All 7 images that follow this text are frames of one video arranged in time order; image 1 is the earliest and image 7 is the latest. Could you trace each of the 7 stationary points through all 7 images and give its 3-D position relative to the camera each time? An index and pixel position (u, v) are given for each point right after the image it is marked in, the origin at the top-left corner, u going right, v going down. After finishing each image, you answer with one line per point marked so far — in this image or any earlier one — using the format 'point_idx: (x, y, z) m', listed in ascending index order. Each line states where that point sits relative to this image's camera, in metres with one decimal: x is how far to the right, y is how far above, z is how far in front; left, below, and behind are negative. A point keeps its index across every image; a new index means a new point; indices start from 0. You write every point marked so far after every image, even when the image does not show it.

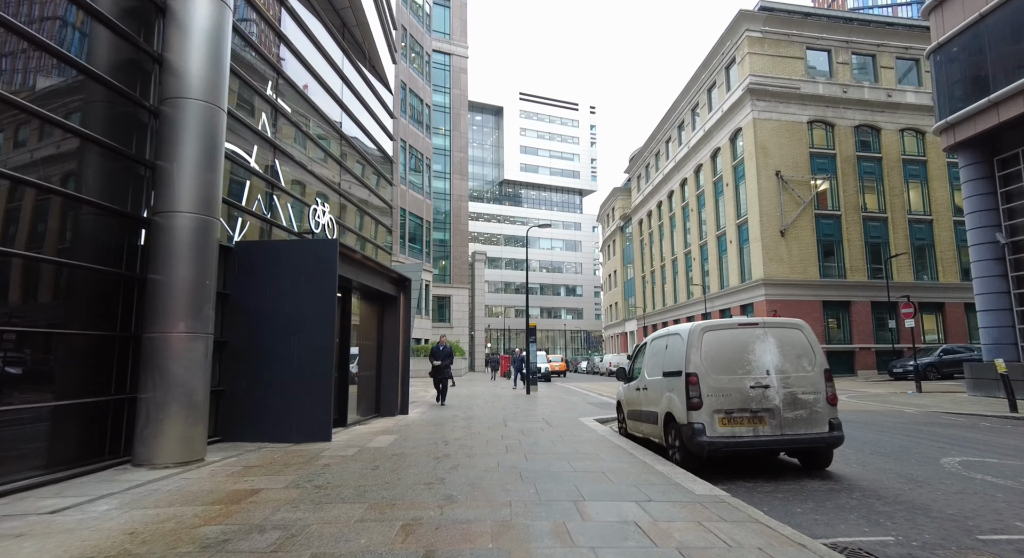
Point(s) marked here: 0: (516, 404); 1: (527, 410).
0: (+0.1, -3.7, +15.7) m
1: (+0.4, -3.4, +13.6) m
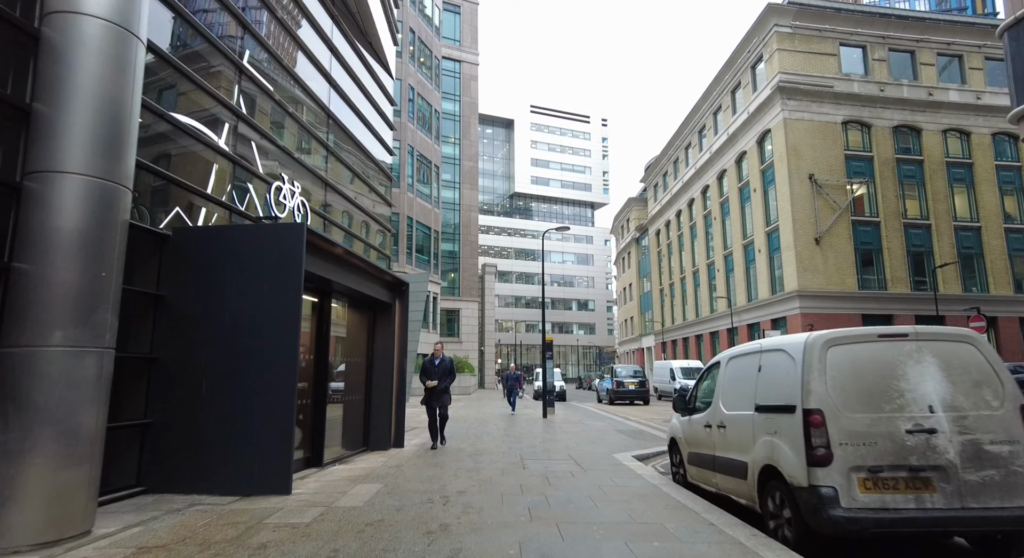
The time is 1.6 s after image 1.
0: (+0.5, -3.9, +13.5) m
1: (+0.8, -3.5, +11.4) m
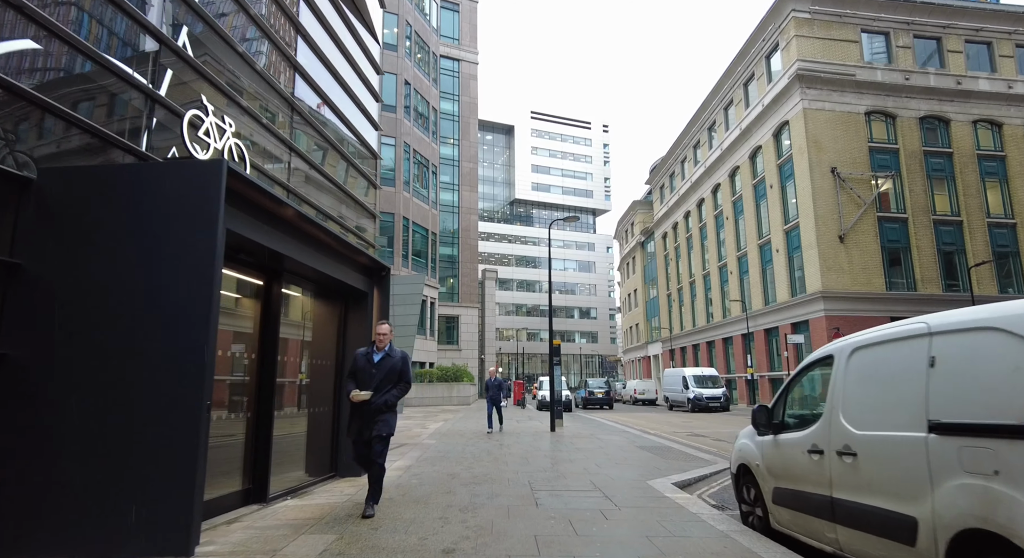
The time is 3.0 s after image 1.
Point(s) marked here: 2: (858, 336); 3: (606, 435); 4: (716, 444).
0: (+0.6, -3.7, +11.4) m
1: (+0.8, -3.3, +9.4) m
2: (+2.5, -0.4, +3.8) m
3: (+2.7, -4.5, +15.1) m
4: (+5.1, -4.1, +13.4) m
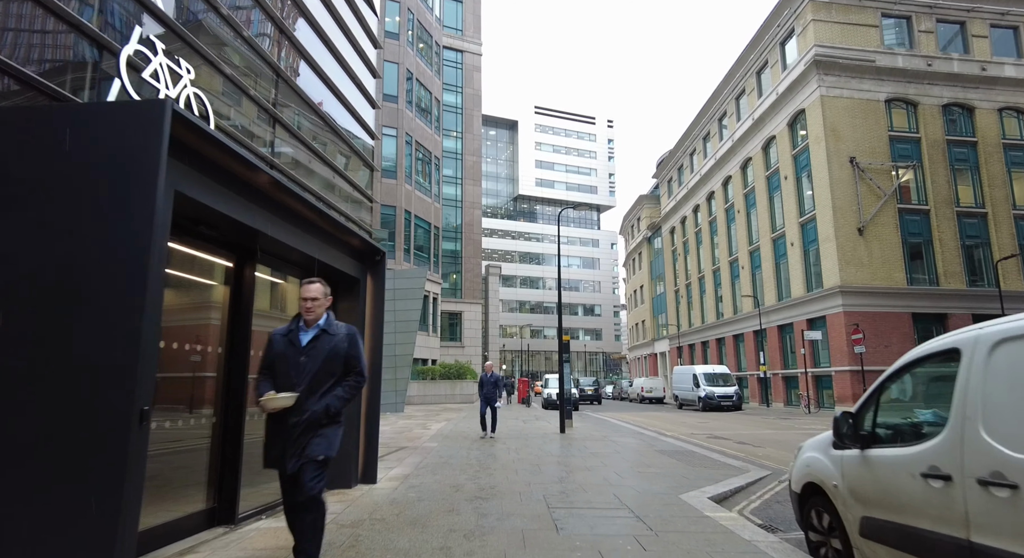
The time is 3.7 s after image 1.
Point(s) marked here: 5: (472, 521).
0: (+0.8, -3.5, +10.5) m
1: (+1.0, -3.1, +8.4) m
2: (+2.6, -0.2, +2.9) m
3: (+2.9, -4.2, +14.2) m
4: (+5.3, -3.9, +12.4) m
5: (-0.4, -2.4, +5.4) m
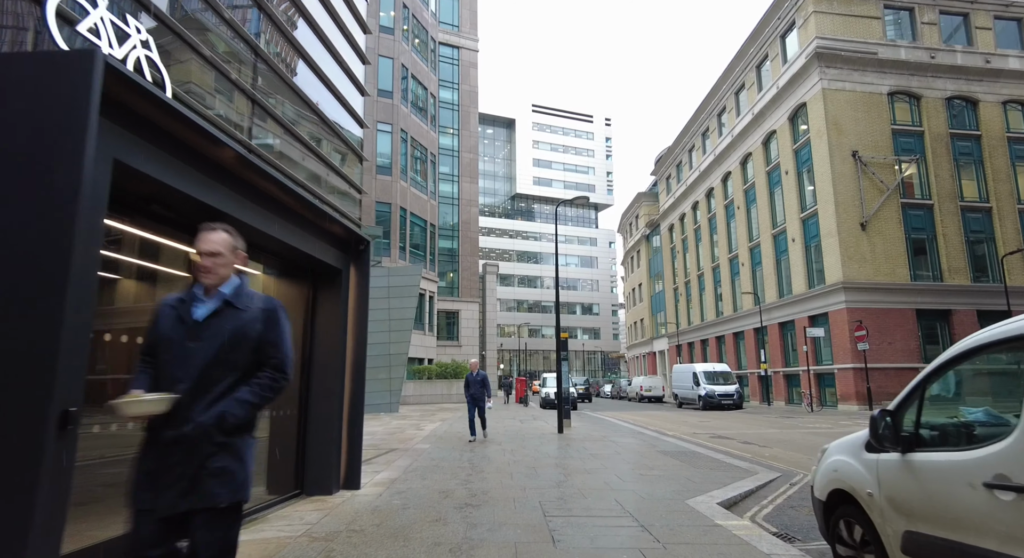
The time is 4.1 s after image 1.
0: (+0.7, -3.3, +10.0) m
1: (+0.9, -2.9, +7.9) m
2: (+2.6, -0.1, +2.4) m
3: (+2.8, -4.1, +13.7) m
4: (+5.2, -3.8, +11.9) m
5: (-0.5, -2.3, +4.9) m
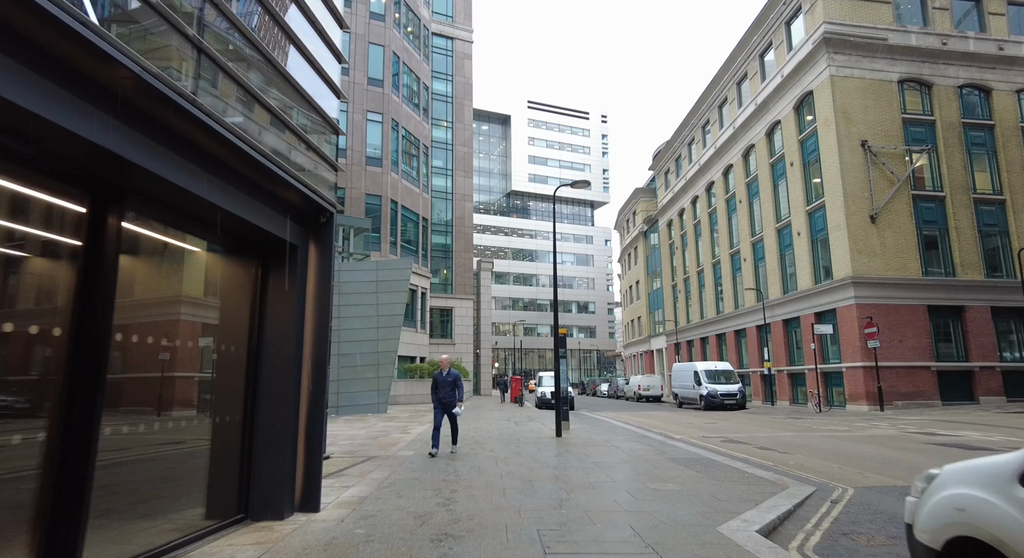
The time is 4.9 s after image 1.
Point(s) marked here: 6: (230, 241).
0: (+0.6, -3.1, +8.8) m
1: (+0.8, -2.7, +6.8) m
2: (+2.5, +0.1, +1.2) m
3: (+2.6, -3.9, +12.5) m
4: (+5.1, -3.5, +10.8) m
5: (-0.6, -2.1, +3.8) m
6: (-2.8, +0.4, +5.3) m
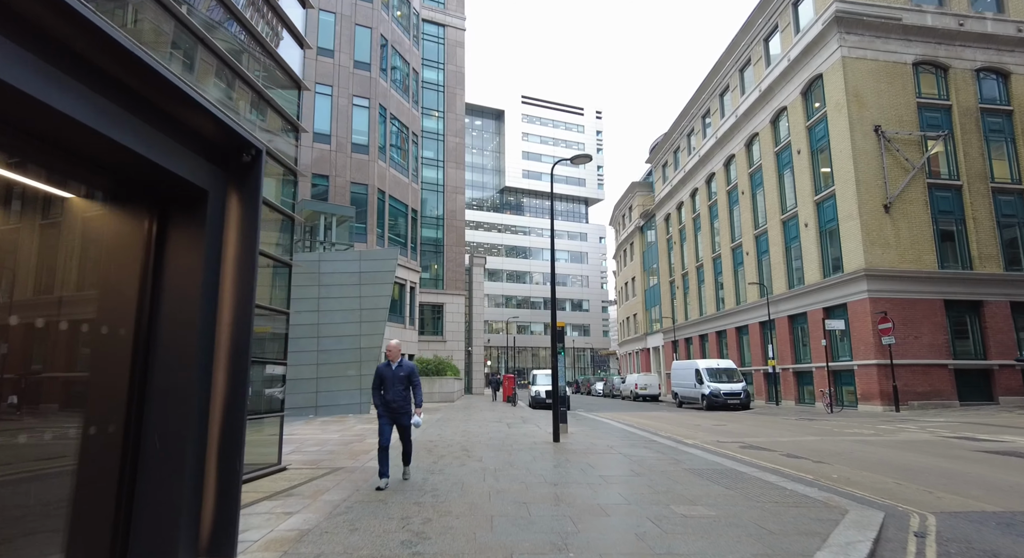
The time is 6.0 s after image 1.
0: (+0.5, -2.8, +7.3) m
1: (+0.7, -2.4, +5.3) m
2: (+2.5, +0.4, -0.3) m
3: (+2.5, -3.5, +11.1) m
4: (+4.9, -3.2, +9.4) m
5: (-0.6, -1.8, +2.3) m
6: (-2.9, +0.7, +3.8) m
